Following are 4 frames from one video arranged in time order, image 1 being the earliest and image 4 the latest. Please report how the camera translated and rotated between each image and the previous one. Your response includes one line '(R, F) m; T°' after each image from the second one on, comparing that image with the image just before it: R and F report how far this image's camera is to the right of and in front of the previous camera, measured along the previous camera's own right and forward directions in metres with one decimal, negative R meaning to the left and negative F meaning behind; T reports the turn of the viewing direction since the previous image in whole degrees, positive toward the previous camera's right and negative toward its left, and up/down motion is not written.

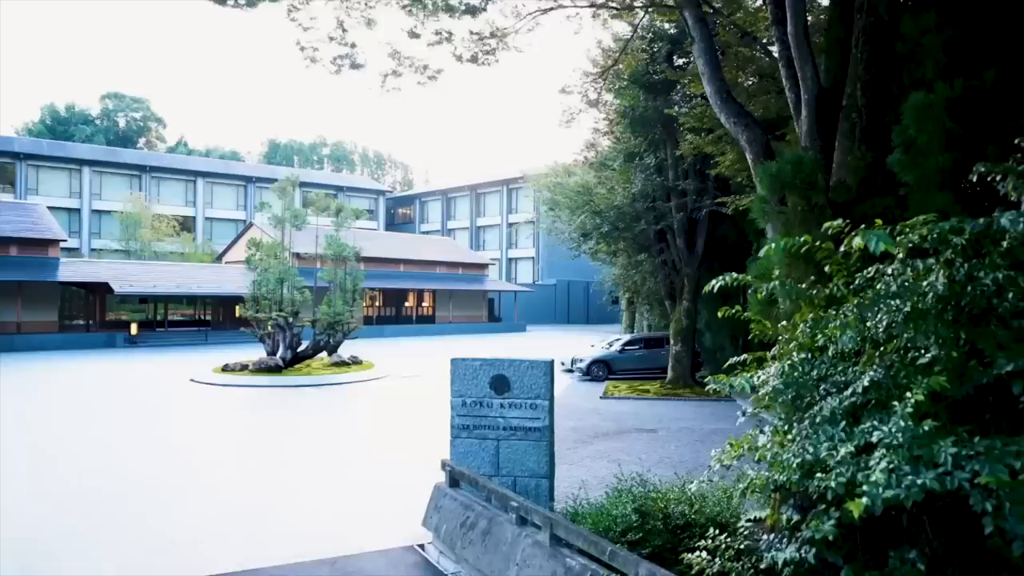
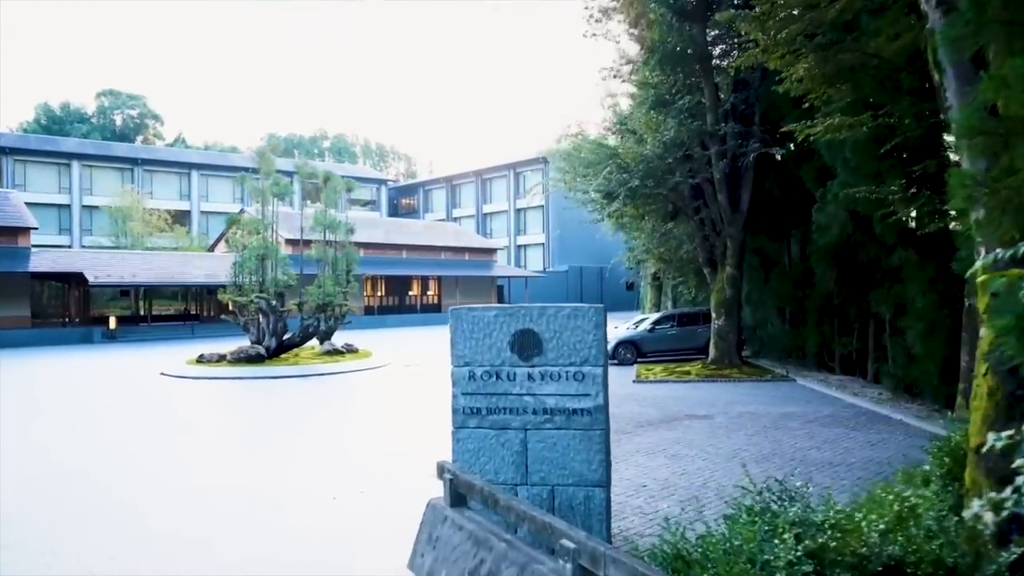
(-0.1, +2.5) m; -1°
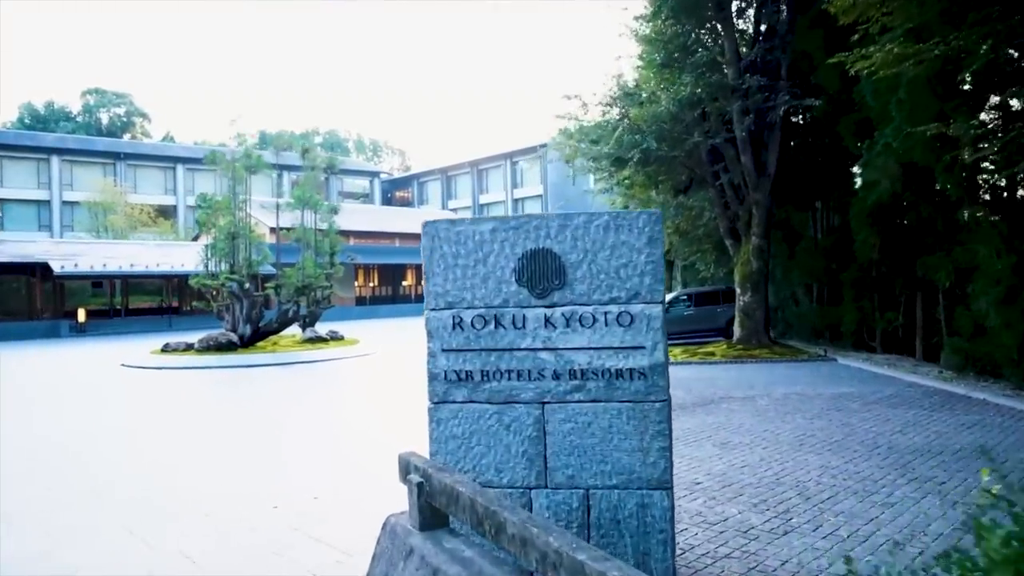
(0.0, +1.7) m; 0°
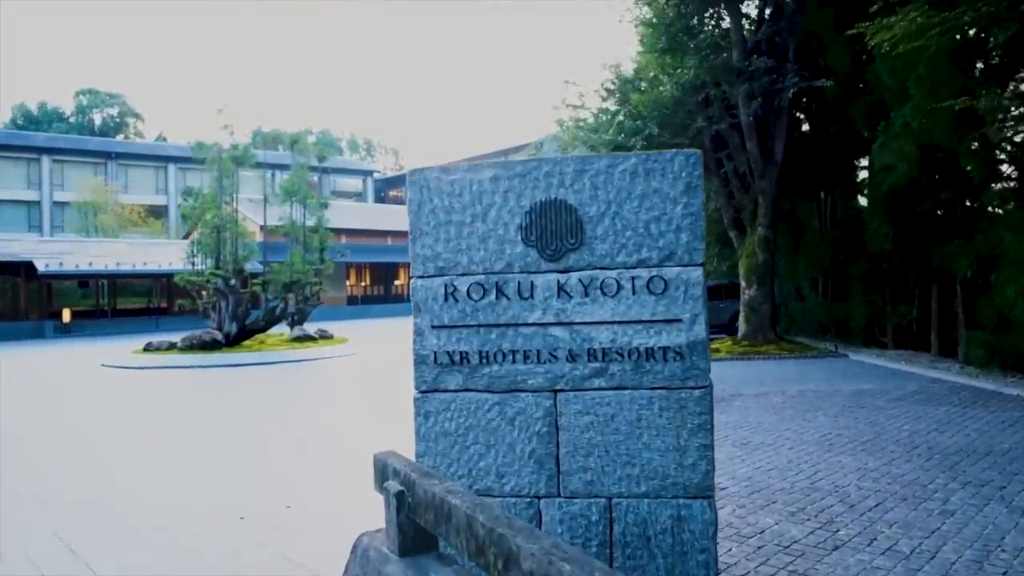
(0.0, +0.6) m; 0°
